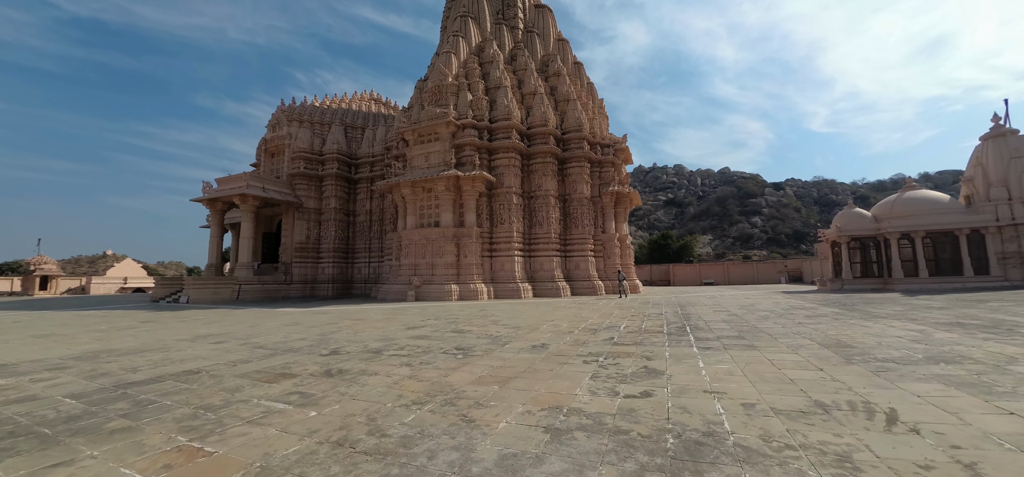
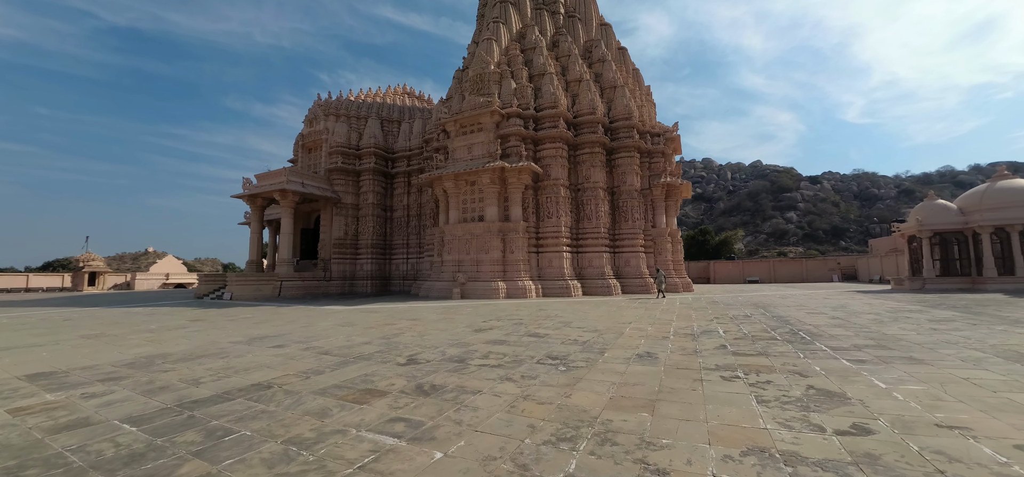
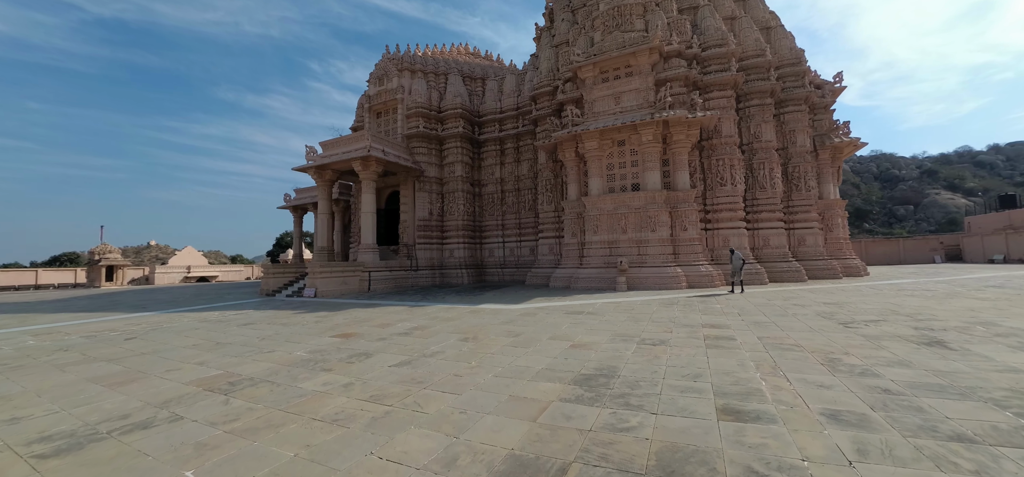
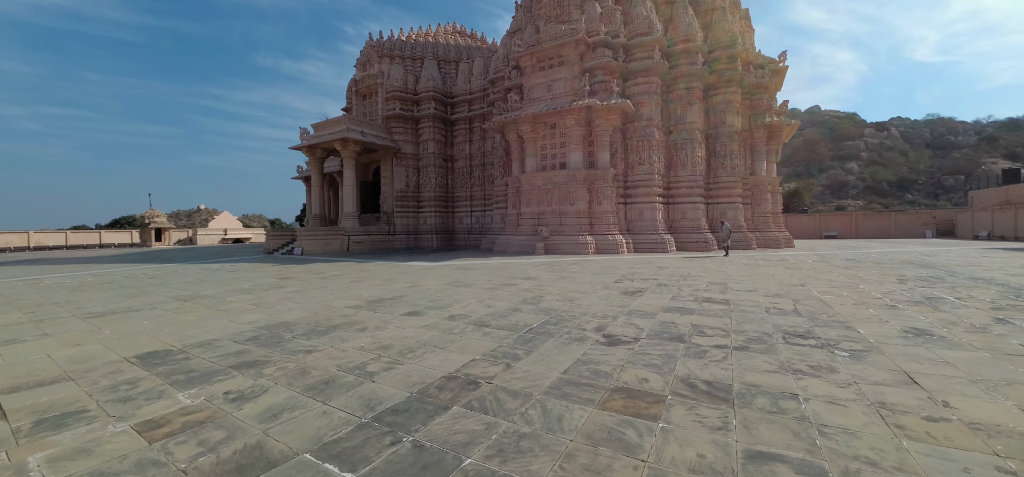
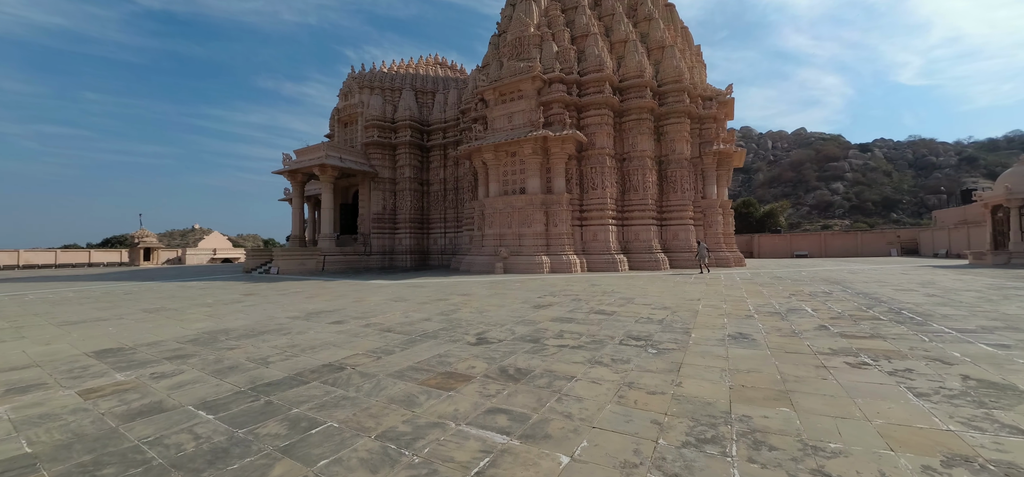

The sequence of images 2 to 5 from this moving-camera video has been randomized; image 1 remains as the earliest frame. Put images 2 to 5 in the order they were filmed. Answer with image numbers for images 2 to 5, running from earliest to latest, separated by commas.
2, 5, 4, 3
